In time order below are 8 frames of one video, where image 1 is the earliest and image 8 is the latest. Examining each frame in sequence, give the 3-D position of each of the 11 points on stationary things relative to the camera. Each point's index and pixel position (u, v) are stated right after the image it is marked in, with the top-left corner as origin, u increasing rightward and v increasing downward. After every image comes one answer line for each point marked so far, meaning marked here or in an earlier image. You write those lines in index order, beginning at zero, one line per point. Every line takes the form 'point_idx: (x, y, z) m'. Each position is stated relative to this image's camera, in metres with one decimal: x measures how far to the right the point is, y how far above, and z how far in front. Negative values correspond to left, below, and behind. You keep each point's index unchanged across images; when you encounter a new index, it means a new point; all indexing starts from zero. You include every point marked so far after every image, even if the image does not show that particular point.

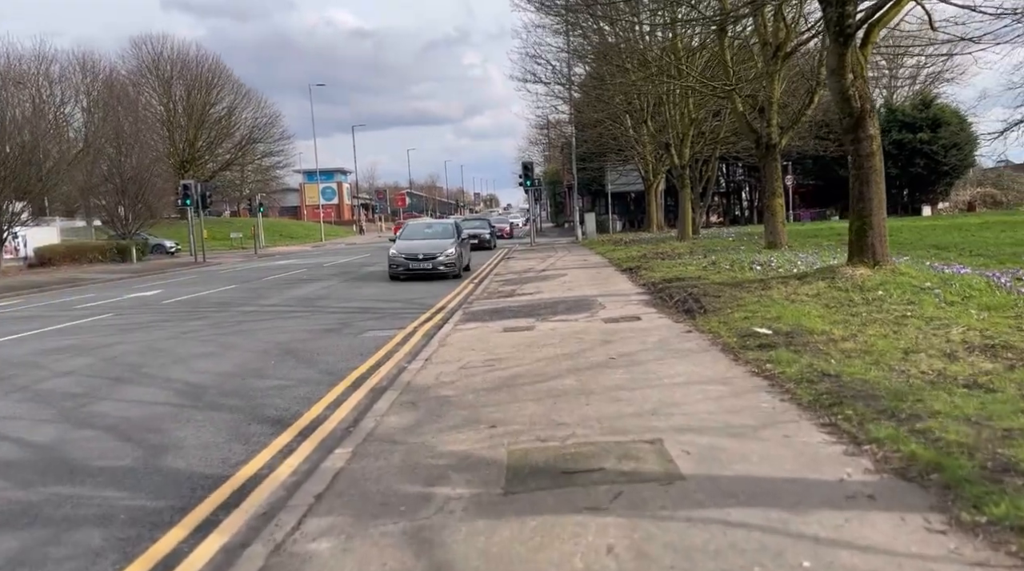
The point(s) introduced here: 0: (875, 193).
0: (+5.4, +1.4, +12.8) m
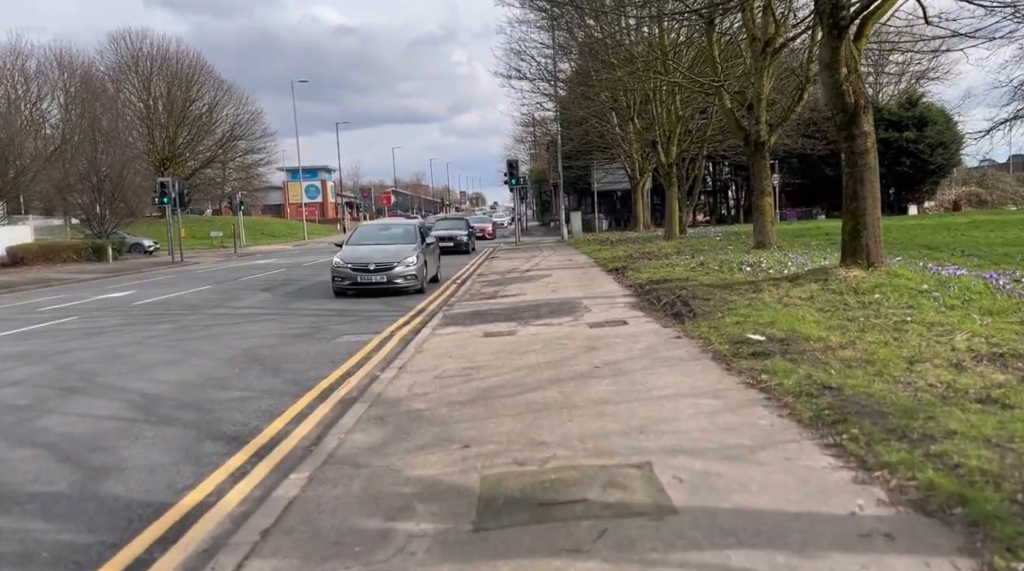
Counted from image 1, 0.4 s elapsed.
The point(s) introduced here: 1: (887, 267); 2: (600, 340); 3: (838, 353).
0: (+5.2, +1.3, +12.4) m
1: (+5.5, +0.3, +12.6) m
2: (+1.0, -0.6, +9.5) m
3: (+2.8, -0.6, +7.5) m
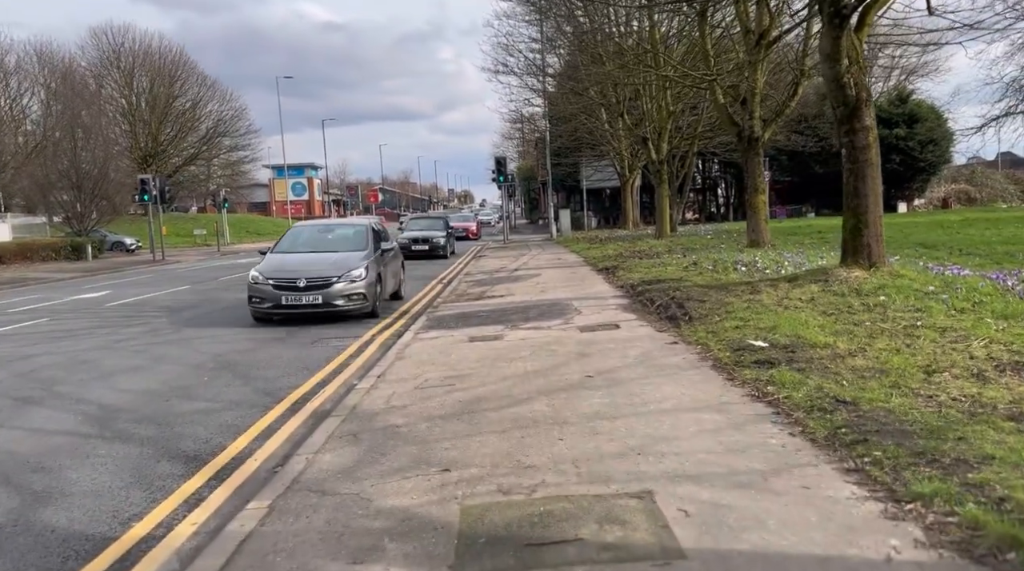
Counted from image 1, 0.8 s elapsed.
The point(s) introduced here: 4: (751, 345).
0: (+5.0, +1.3, +11.9) m
1: (+5.3, +0.3, +12.1) m
2: (+0.8, -0.6, +8.9) m
3: (+2.7, -0.6, +7.0) m
4: (+2.2, -0.5, +7.9) m
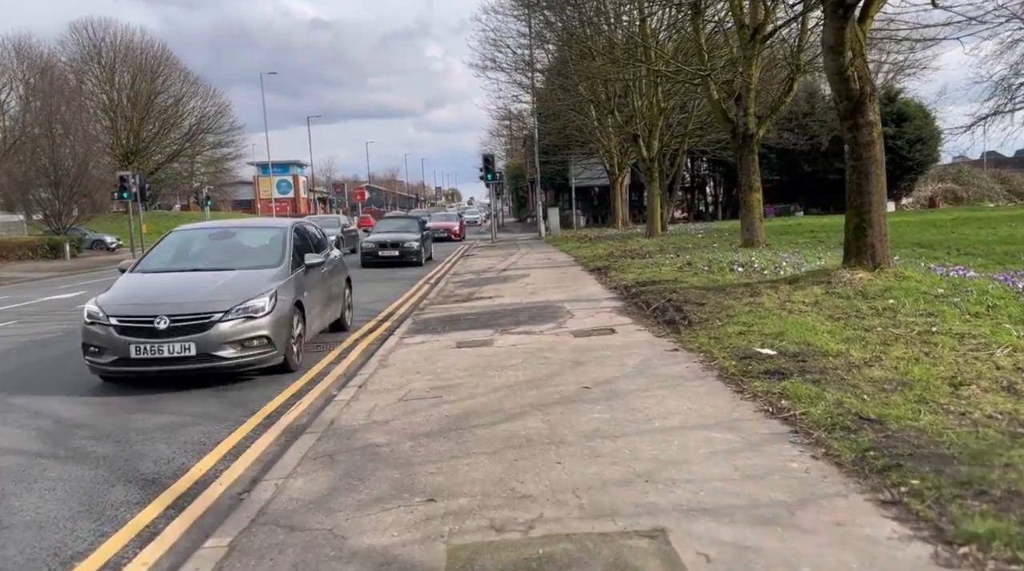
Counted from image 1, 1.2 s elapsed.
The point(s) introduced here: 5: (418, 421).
0: (+4.8, +1.3, +11.4) m
1: (+5.2, +0.2, +11.6) m
2: (+0.7, -0.7, +8.4) m
3: (+2.7, -0.7, +6.5) m
4: (+2.1, -0.6, +7.4) m
5: (-0.7, -1.0, +6.3) m
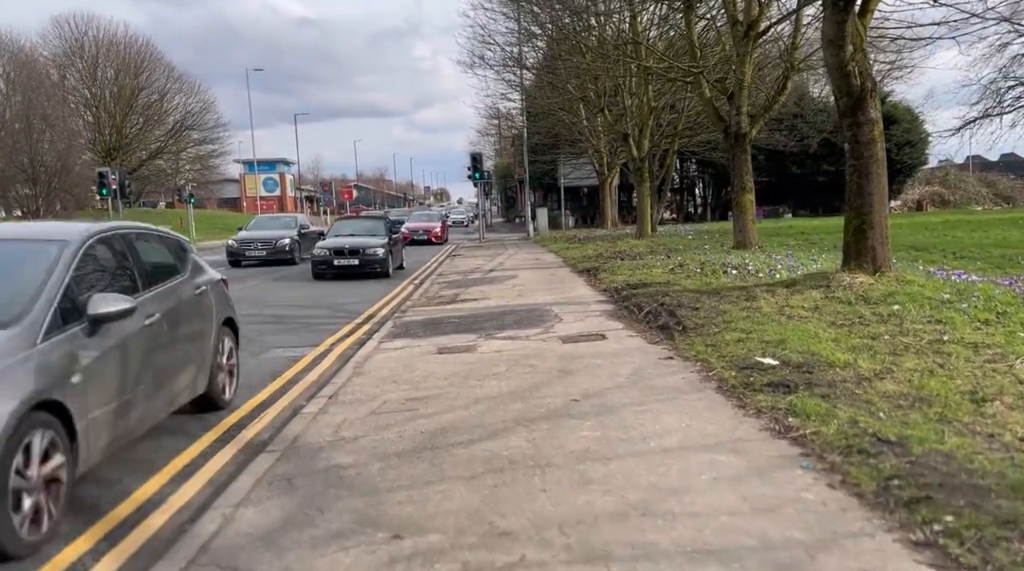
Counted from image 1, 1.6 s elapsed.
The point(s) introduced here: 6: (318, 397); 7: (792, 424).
0: (+4.6, +1.2, +10.9) m
1: (+5.0, +0.2, +11.1) m
2: (+0.6, -0.7, +7.8) m
3: (+2.5, -0.7, +5.9) m
4: (+2.0, -0.6, +6.9) m
5: (-0.8, -1.0, +5.7) m
6: (-1.7, -1.0, +7.4) m
7: (+1.7, -0.8, +5.3) m
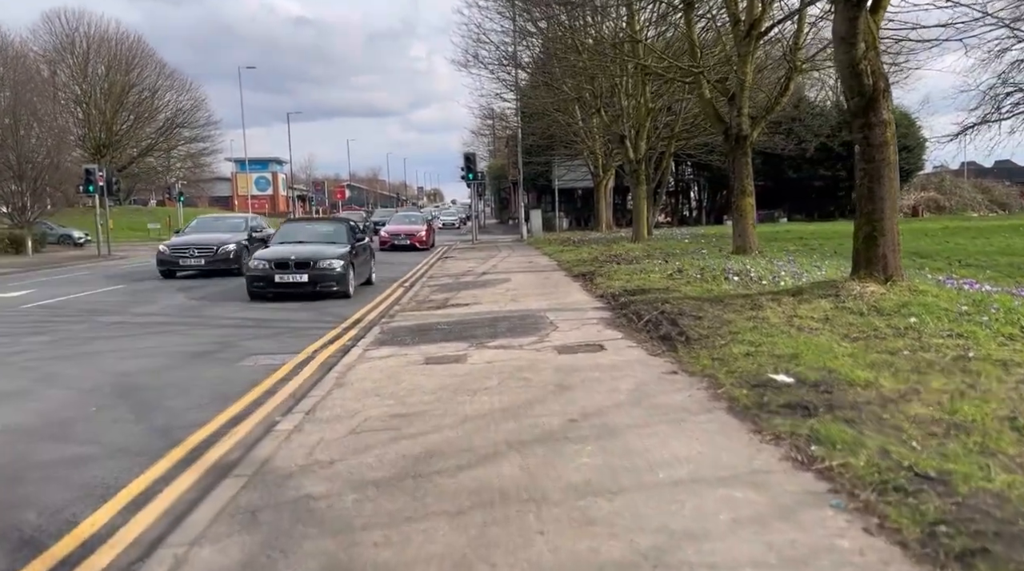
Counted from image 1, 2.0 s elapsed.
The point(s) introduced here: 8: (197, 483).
0: (+4.6, +1.1, +10.4) m
1: (+4.9, 0.0, +10.6) m
2: (+0.5, -0.8, +7.3) m
3: (+2.5, -0.8, +5.4) m
4: (+1.9, -0.7, +6.4) m
5: (-0.9, -1.1, +5.2) m
6: (-1.7, -1.0, +6.8) m
7: (+1.7, -0.9, +4.7) m
8: (-1.9, -1.2, +5.3) m
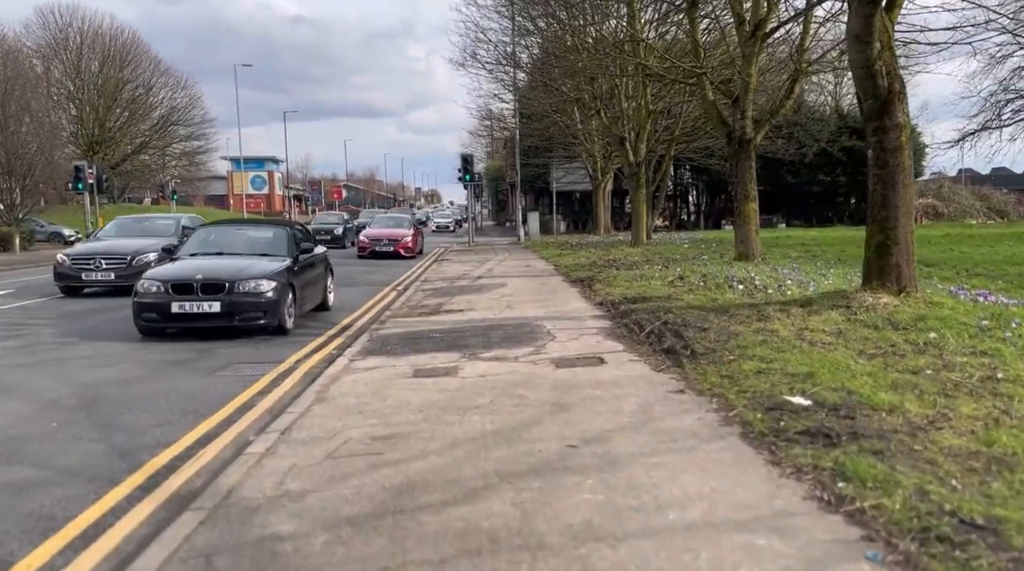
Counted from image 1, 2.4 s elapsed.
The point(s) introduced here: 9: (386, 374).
0: (+4.5, +1.0, +9.9) m
1: (+4.8, -0.1, +10.1) m
2: (+0.5, -0.8, +6.8) m
3: (+2.4, -0.9, +4.9) m
4: (+1.9, -0.8, +5.9) m
5: (-0.9, -1.1, +4.7) m
6: (-1.8, -1.1, +6.3) m
7: (+1.6, -1.0, +4.2) m
8: (-2.0, -1.3, +4.8) m
9: (-1.2, -0.8, +8.3) m
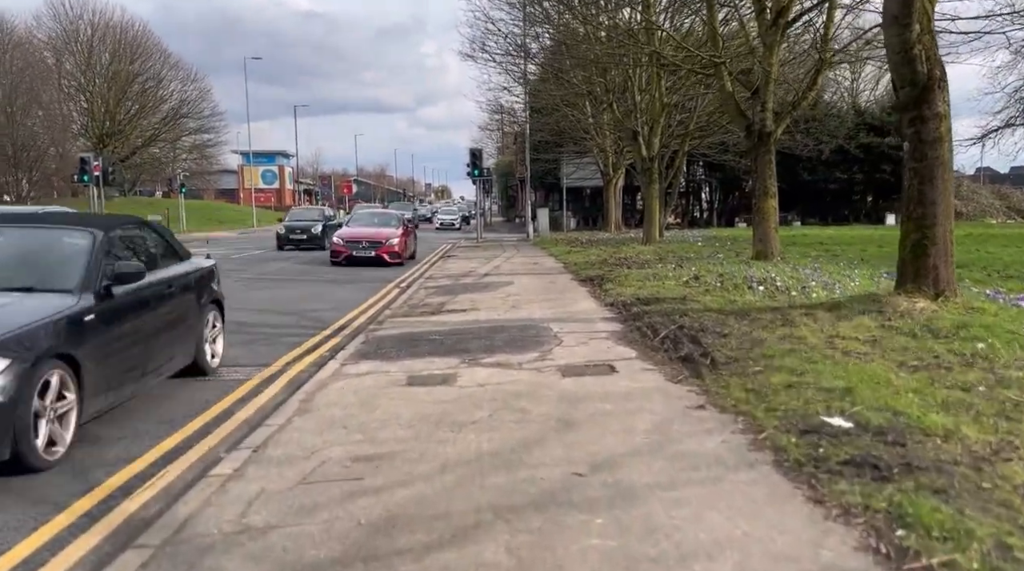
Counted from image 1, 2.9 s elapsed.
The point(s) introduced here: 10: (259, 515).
0: (+4.6, +1.0, +9.2) m
1: (+4.9, -0.1, +9.4) m
2: (+0.5, -0.9, +6.1) m
3: (+2.4, -0.9, +4.2) m
4: (+1.9, -0.8, +5.1) m
5: (-0.9, -1.1, +4.0) m
6: (-1.8, -1.1, +5.7) m
7: (+1.6, -1.1, +3.5) m
8: (-2.0, -1.3, +4.1) m
9: (-1.2, -0.8, +7.6) m
10: (-1.3, -1.1, +4.4) m
